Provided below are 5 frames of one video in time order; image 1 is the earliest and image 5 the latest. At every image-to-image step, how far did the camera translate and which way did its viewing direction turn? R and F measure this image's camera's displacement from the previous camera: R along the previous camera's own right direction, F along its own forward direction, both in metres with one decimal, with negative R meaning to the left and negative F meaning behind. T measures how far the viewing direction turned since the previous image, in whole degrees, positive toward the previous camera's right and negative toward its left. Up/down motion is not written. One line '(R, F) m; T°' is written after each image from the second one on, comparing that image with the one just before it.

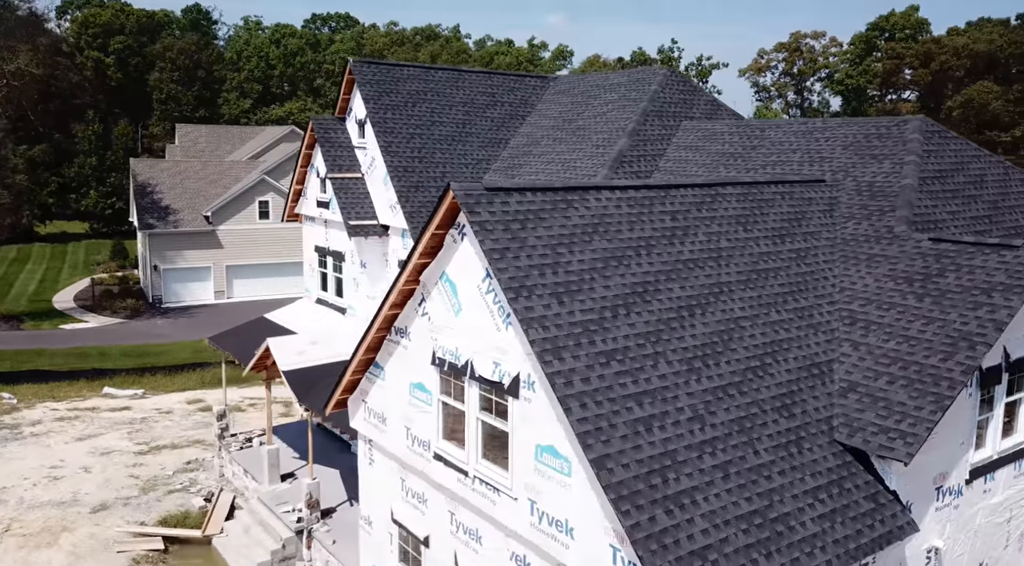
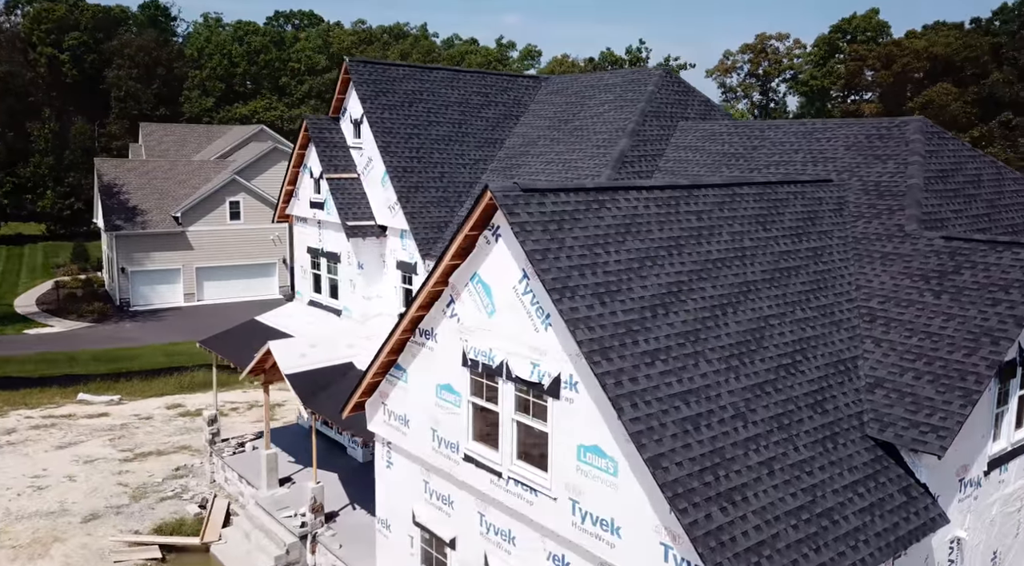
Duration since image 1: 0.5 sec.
(-1.2, 0.0) m; +3°
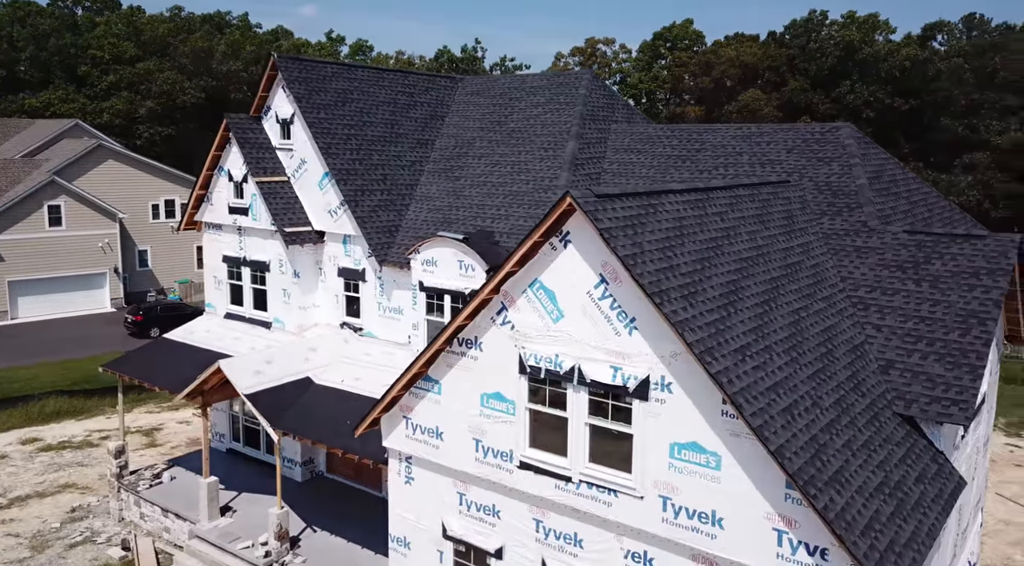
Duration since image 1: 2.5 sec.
(-4.3, +0.6) m; +14°
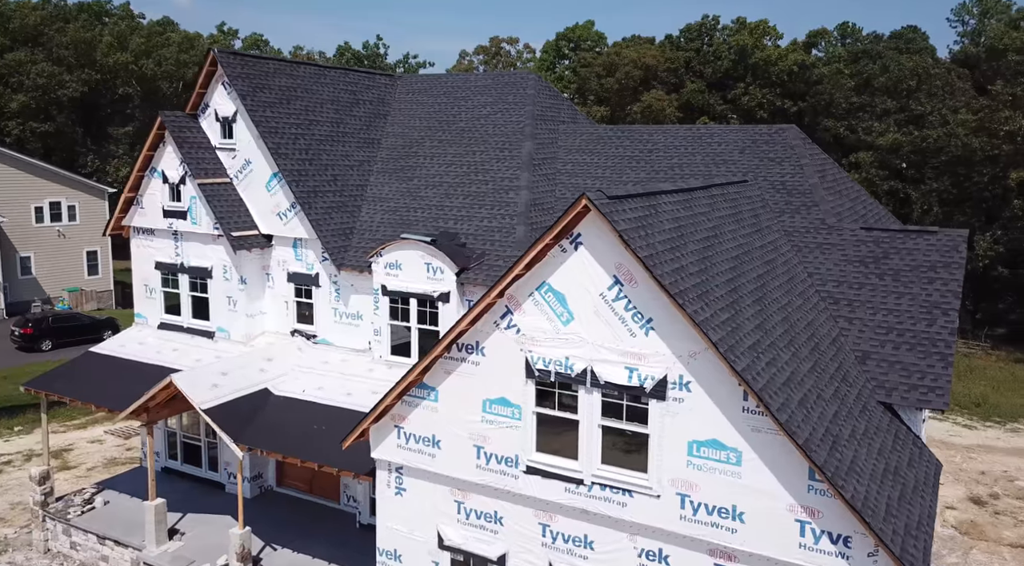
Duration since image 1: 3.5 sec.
(-2.0, +0.3) m; +8°
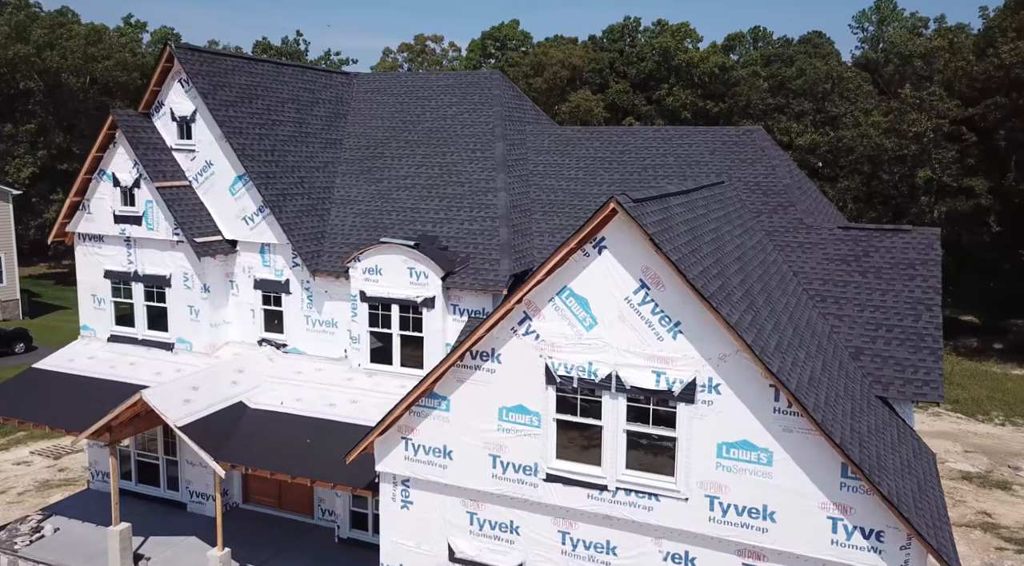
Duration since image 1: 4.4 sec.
(-1.8, +0.4) m; +6°
